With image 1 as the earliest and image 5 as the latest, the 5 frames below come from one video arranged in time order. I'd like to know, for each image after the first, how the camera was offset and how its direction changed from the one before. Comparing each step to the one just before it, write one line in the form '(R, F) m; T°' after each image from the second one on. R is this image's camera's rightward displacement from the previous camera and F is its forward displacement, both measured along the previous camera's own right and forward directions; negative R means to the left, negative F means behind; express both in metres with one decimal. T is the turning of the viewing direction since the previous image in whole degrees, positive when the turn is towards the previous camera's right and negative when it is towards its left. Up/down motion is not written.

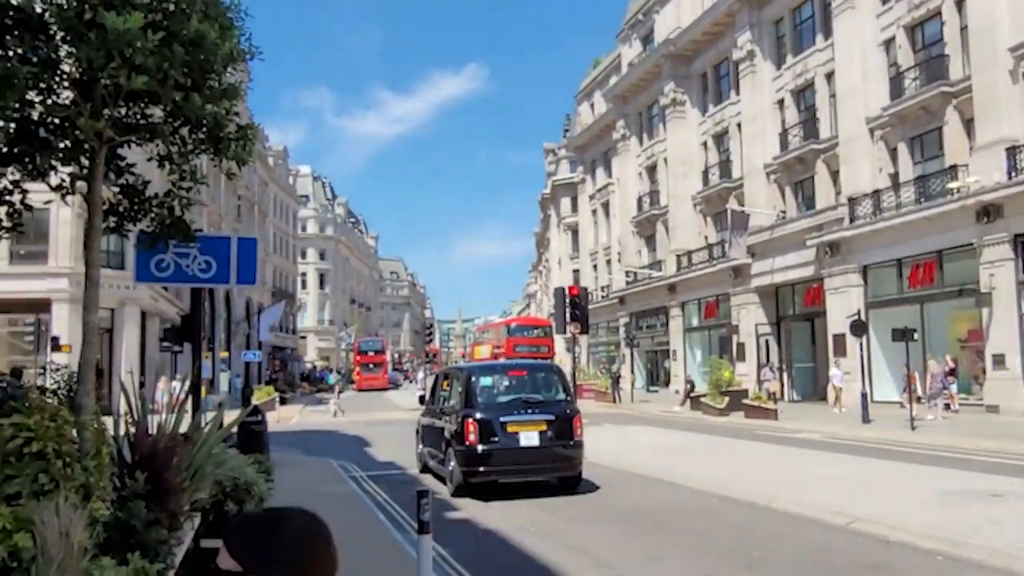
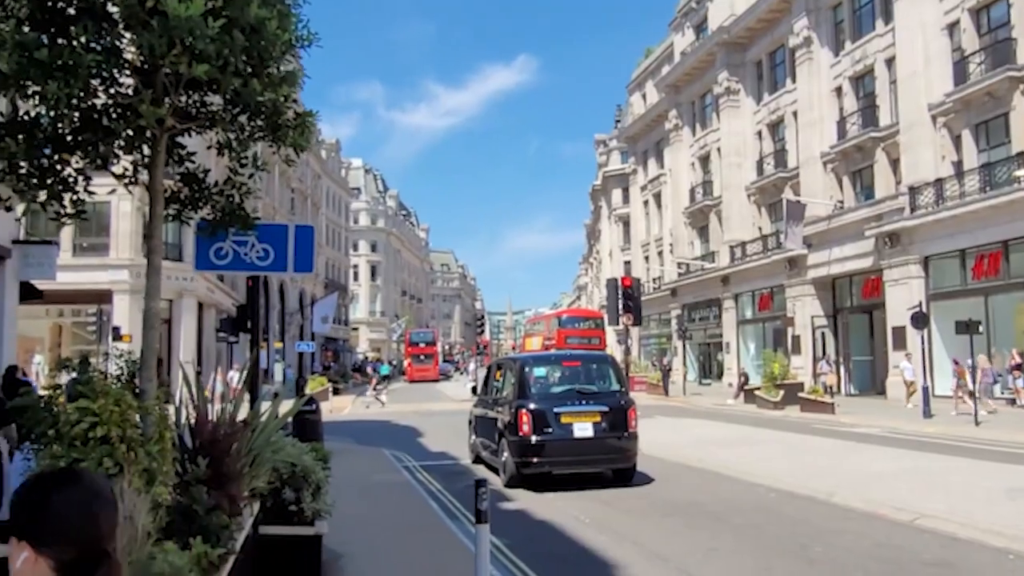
(0.0, +0.1) m; -3°
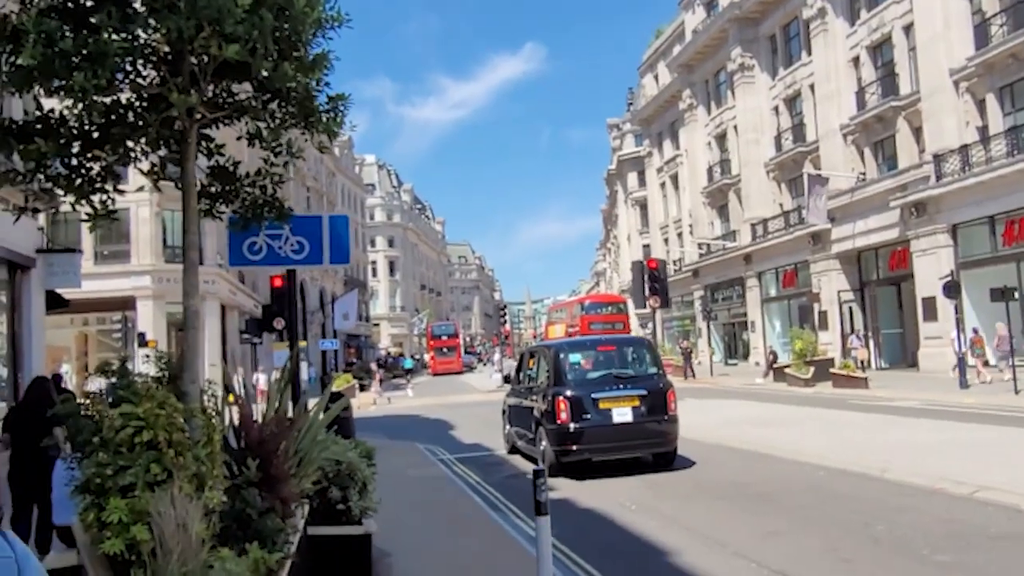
(-0.1, +0.2) m; -1°
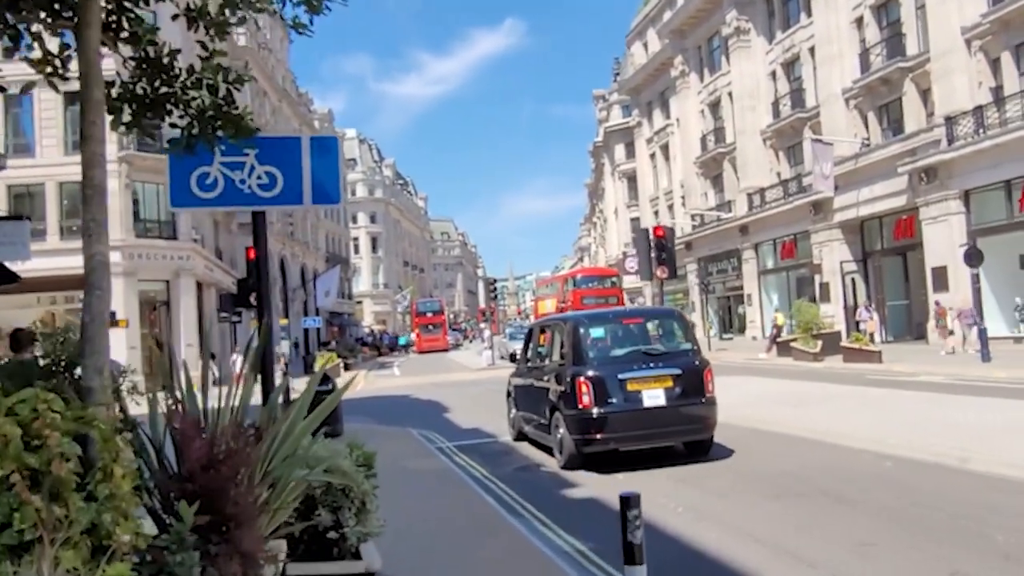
(-0.3, +1.3) m; +1°
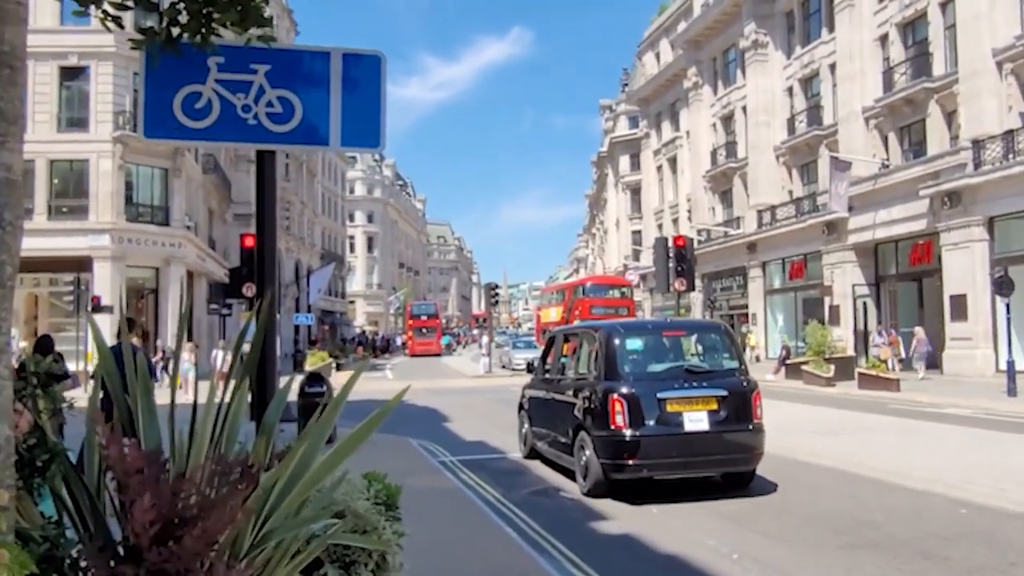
(-0.3, +0.9) m; 0°
